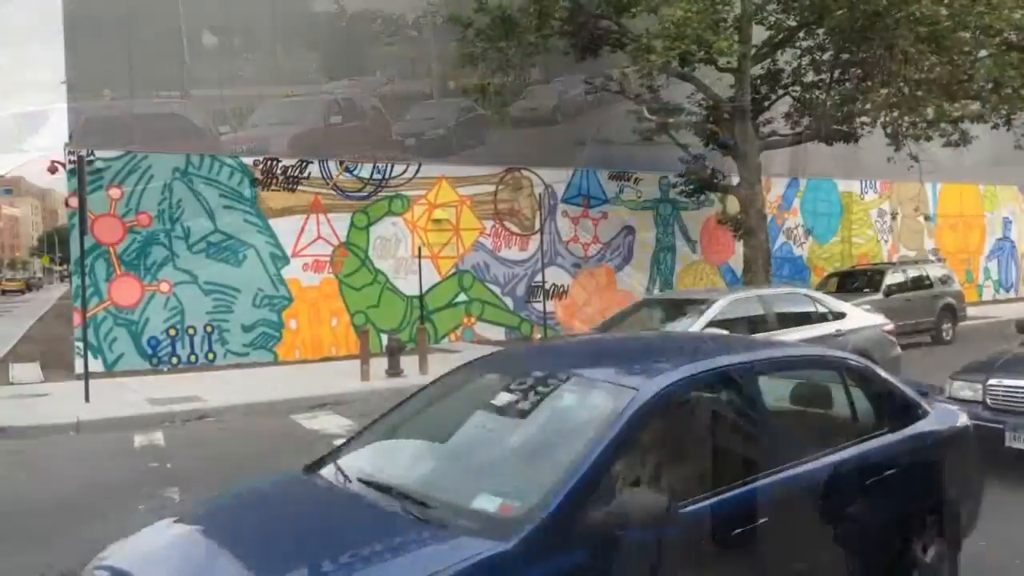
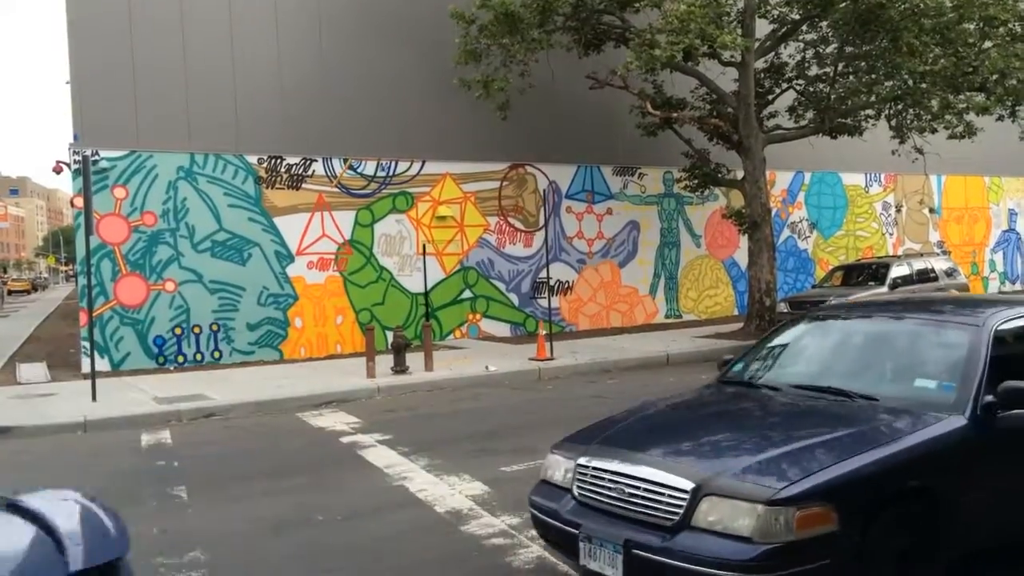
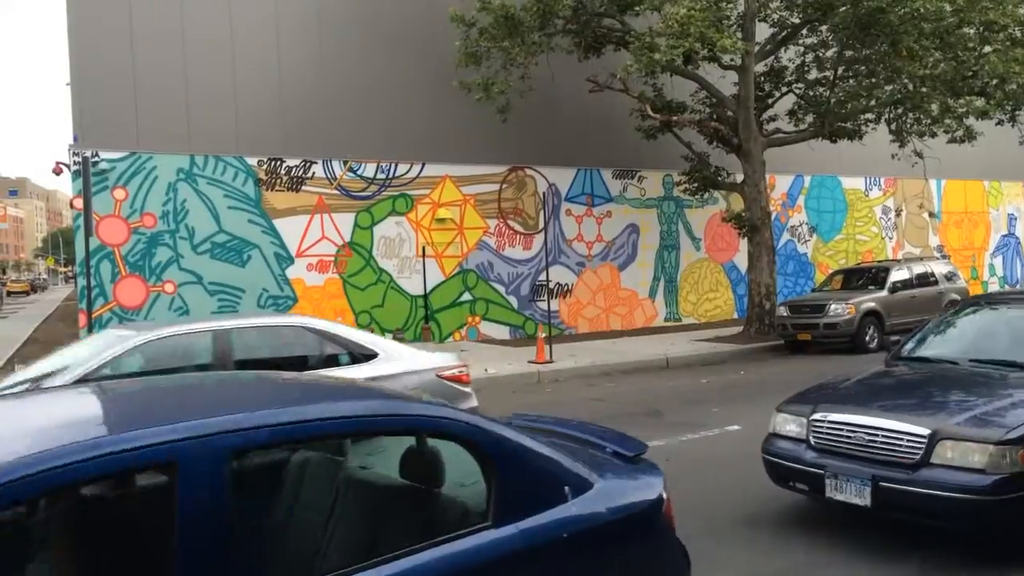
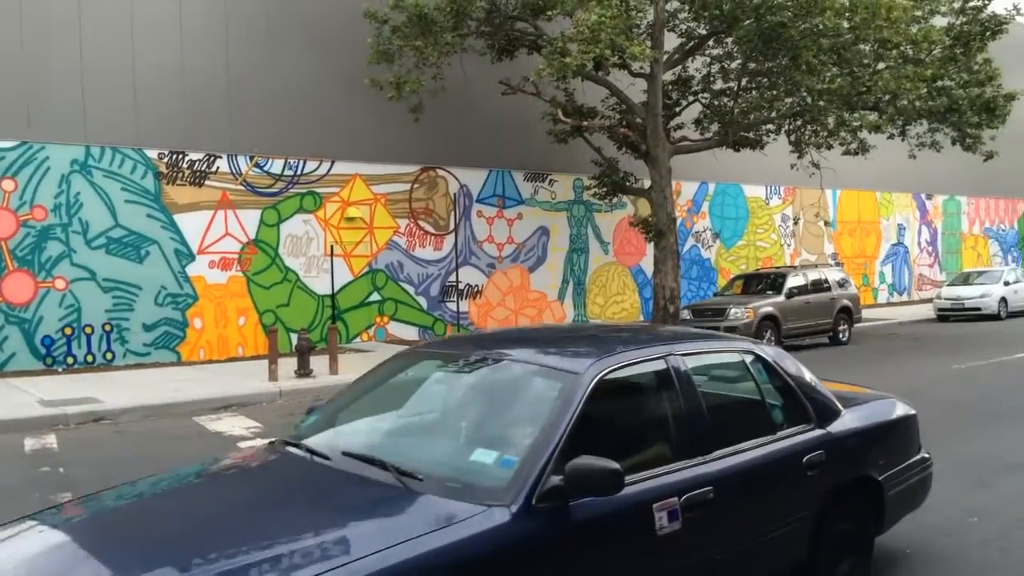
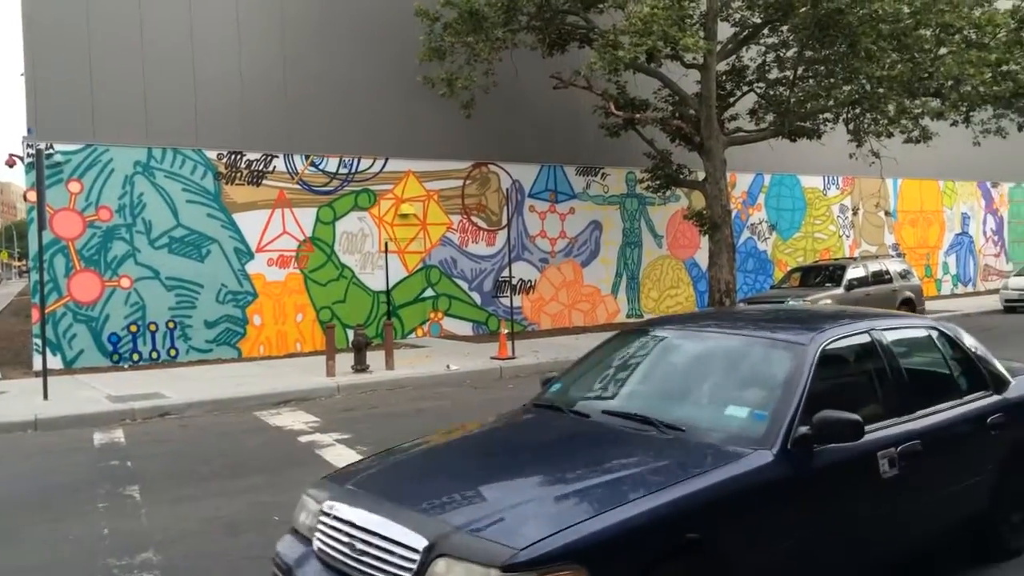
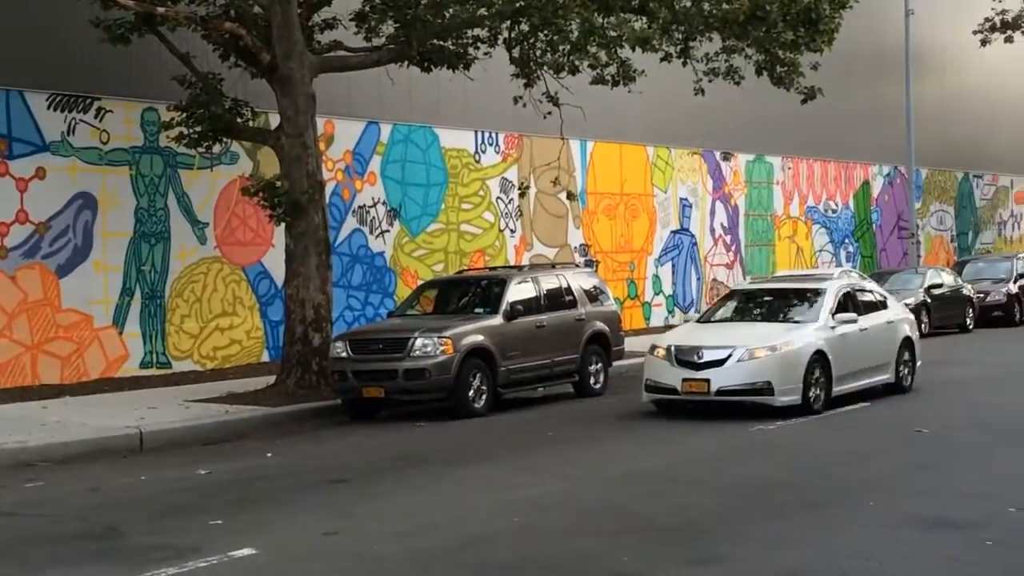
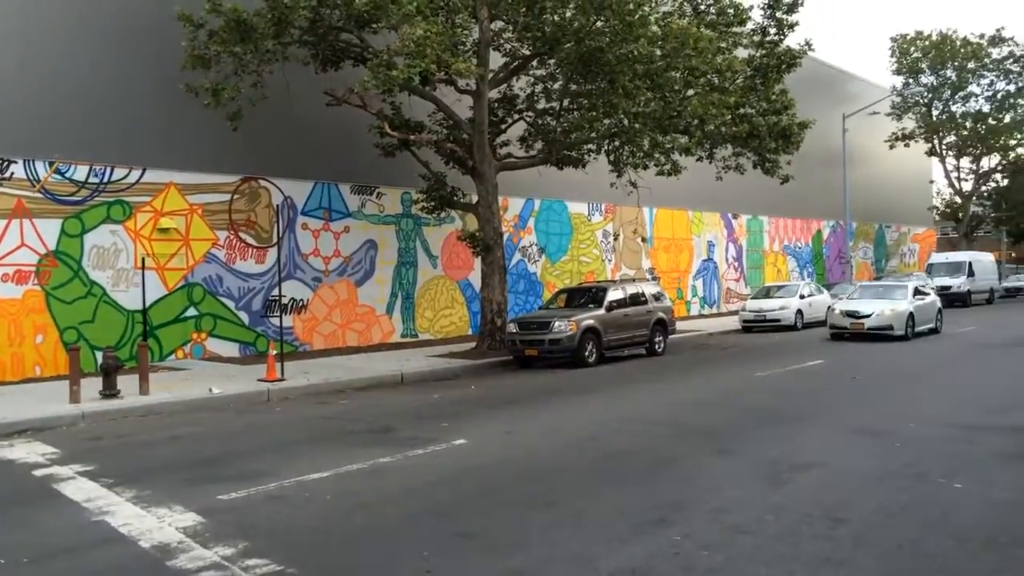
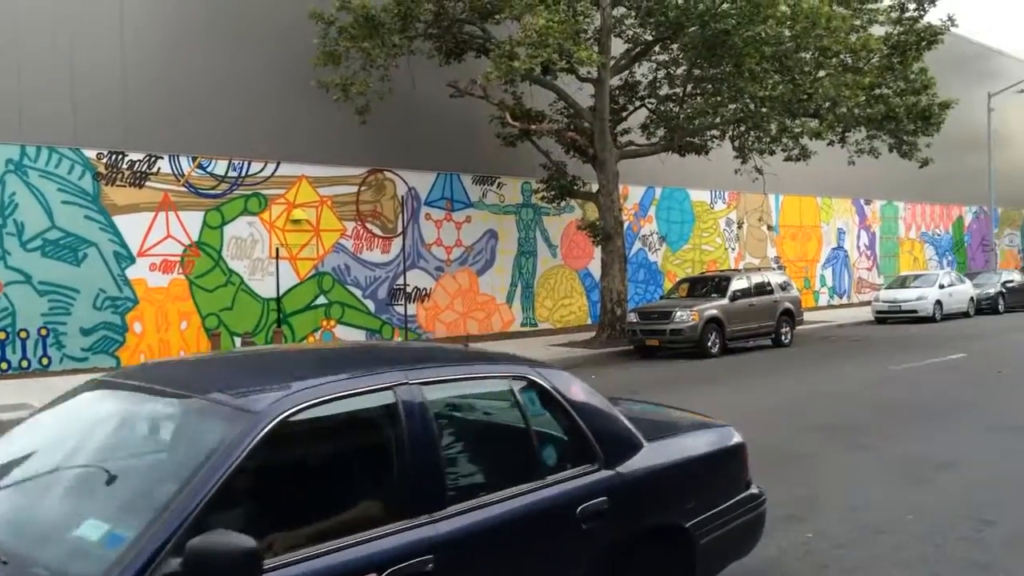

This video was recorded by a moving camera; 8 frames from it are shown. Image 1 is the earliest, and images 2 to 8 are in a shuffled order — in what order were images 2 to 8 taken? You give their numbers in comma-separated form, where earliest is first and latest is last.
3, 2, 5, 4, 8, 7, 6
